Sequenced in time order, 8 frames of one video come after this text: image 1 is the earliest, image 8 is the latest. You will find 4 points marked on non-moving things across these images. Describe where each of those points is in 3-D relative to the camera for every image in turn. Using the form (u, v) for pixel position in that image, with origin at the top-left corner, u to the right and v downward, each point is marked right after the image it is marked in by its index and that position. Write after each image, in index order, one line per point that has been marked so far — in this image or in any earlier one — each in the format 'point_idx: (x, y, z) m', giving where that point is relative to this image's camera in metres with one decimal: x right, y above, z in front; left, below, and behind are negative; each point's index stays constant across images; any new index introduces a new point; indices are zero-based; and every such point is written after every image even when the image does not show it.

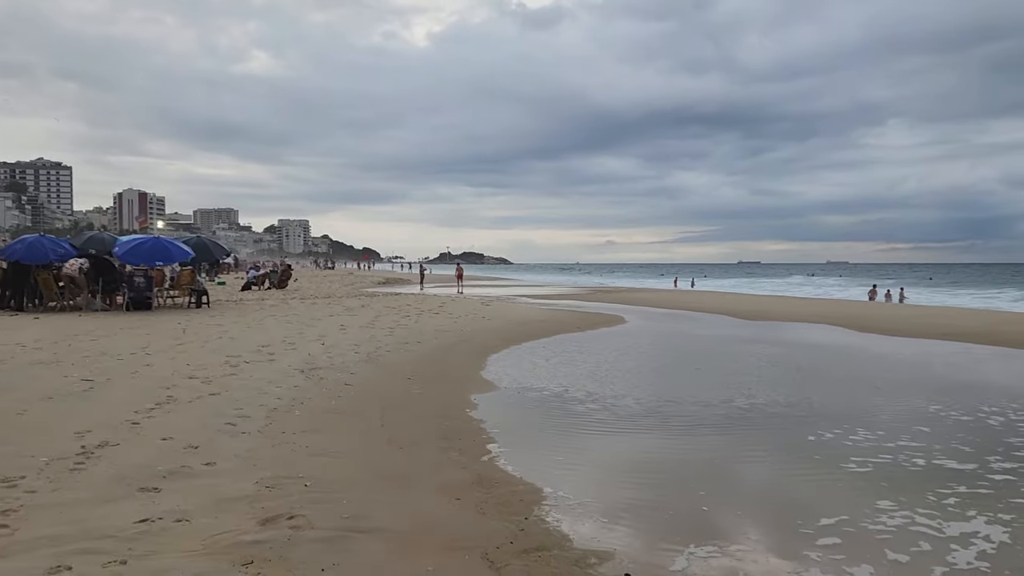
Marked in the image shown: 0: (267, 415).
0: (-1.8, -0.9, +6.1) m
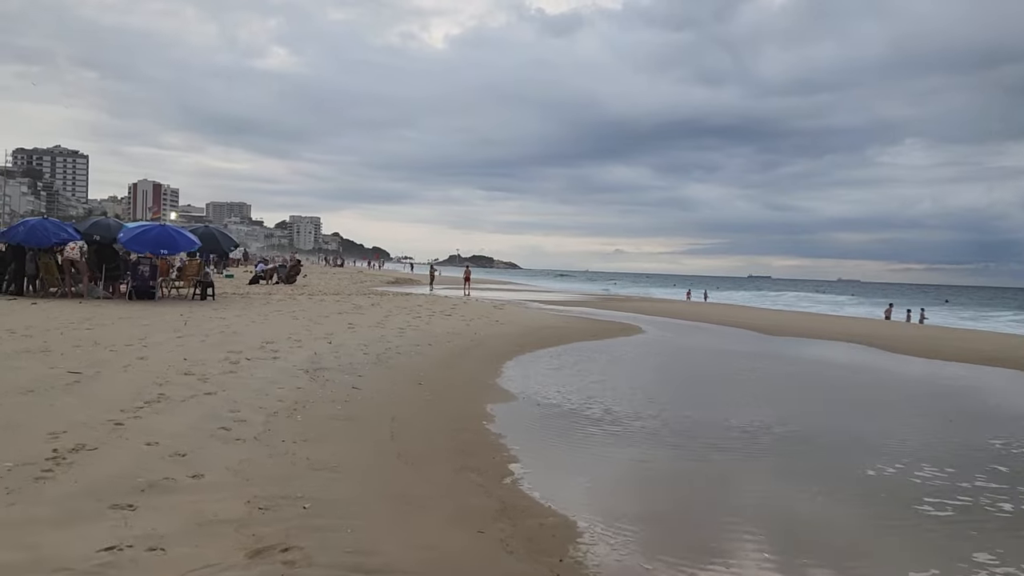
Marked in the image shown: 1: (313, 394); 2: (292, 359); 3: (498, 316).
0: (-1.6, -0.9, +5.5) m
1: (-1.6, -0.9, +6.7) m
2: (-2.2, -0.7, +8.4) m
3: (-0.3, -0.6, +17.1) m
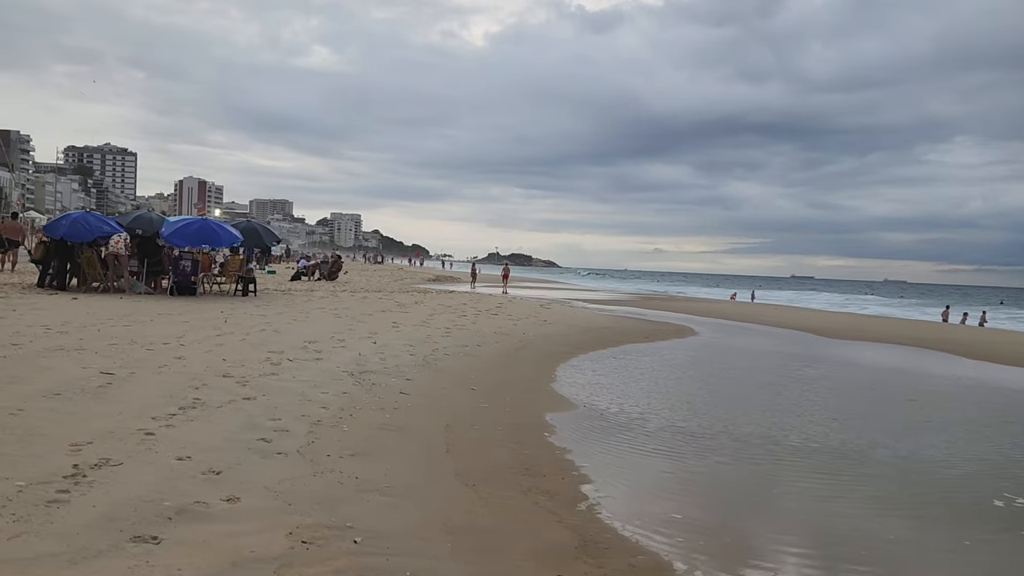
0: (-1.2, -0.9, +5.0) m
1: (-1.1, -0.8, +6.2) m
2: (-1.7, -0.7, +7.9) m
3: (+0.6, -0.5, +16.5) m
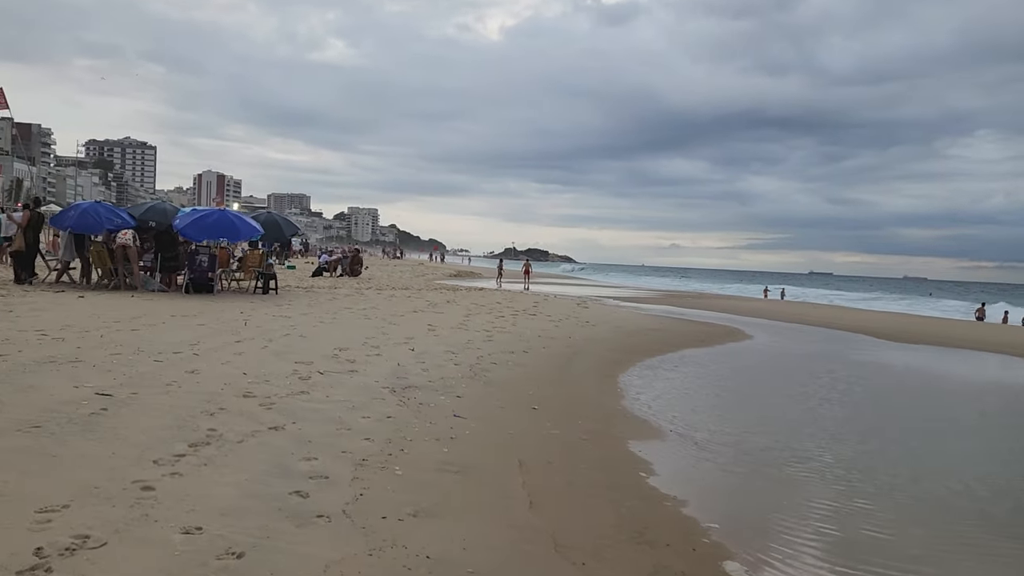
0: (-0.8, -0.9, +4.0) m
1: (-0.6, -0.9, +5.2) m
2: (-1.1, -0.7, +6.8) m
3: (+1.3, -0.5, +15.4) m
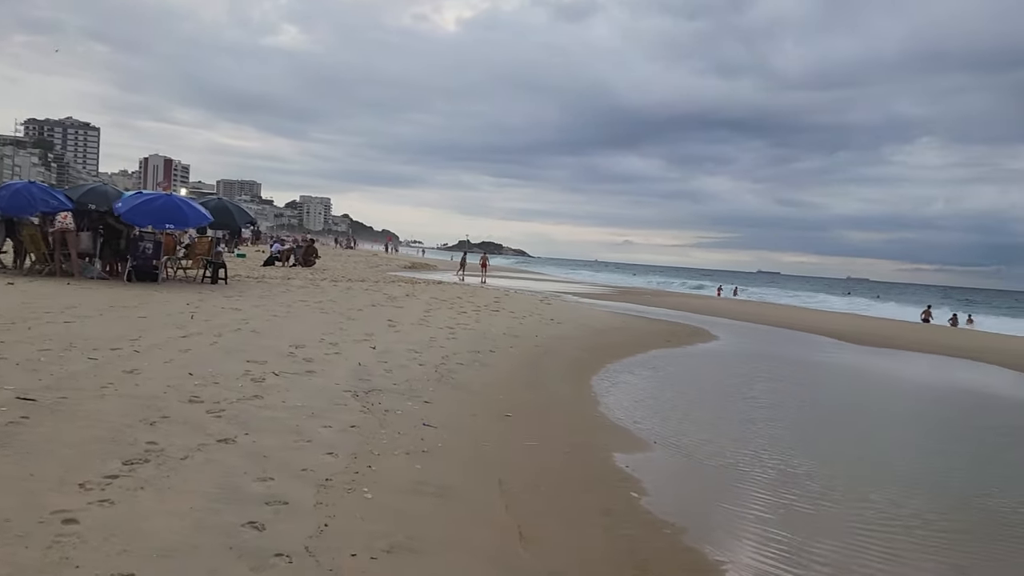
0: (-0.8, -0.9, +3.4) m
1: (-0.8, -0.8, +4.7) m
2: (-1.4, -0.7, +6.3) m
3: (+0.6, -0.4, +15.0) m
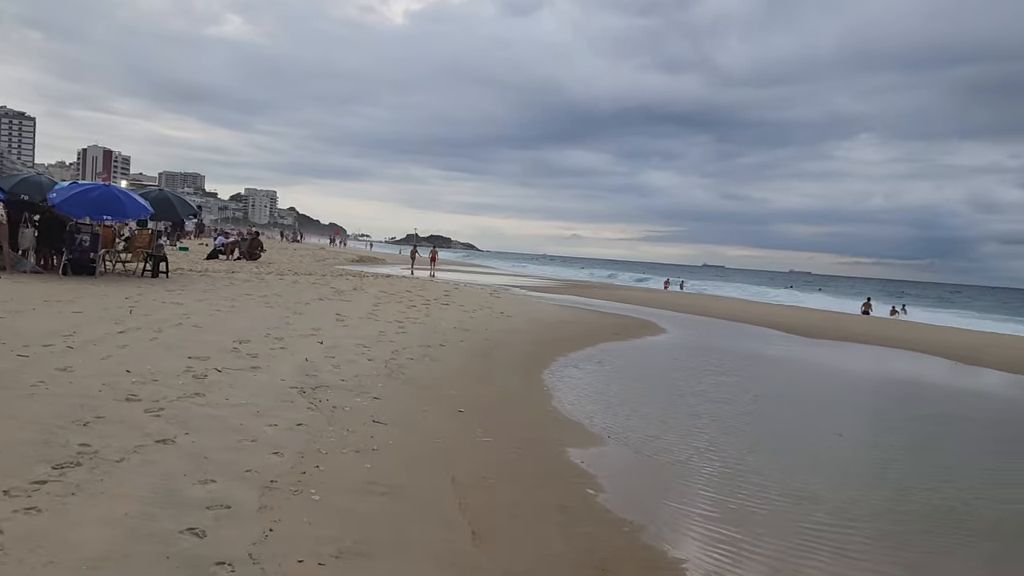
0: (-1.0, -0.8, +3.3) m
1: (-1.0, -0.8, +4.5) m
2: (-1.7, -0.6, +6.1) m
3: (-0.2, -0.3, +14.9) m
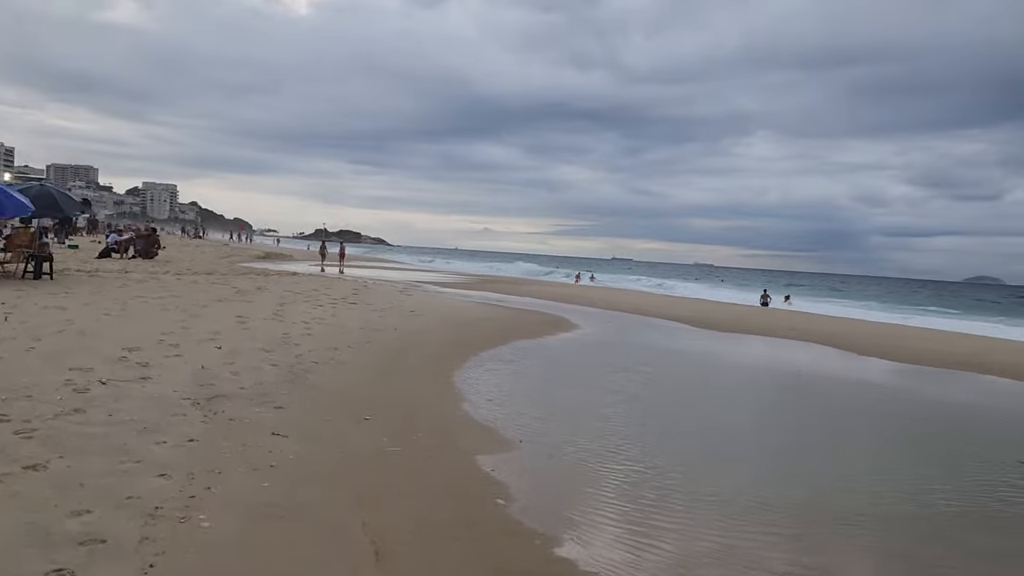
0: (-1.3, -0.9, +3.0) m
1: (-1.5, -0.8, +4.2) m
2: (-2.4, -0.6, +5.7) m
3: (-1.8, -0.3, +14.6) m
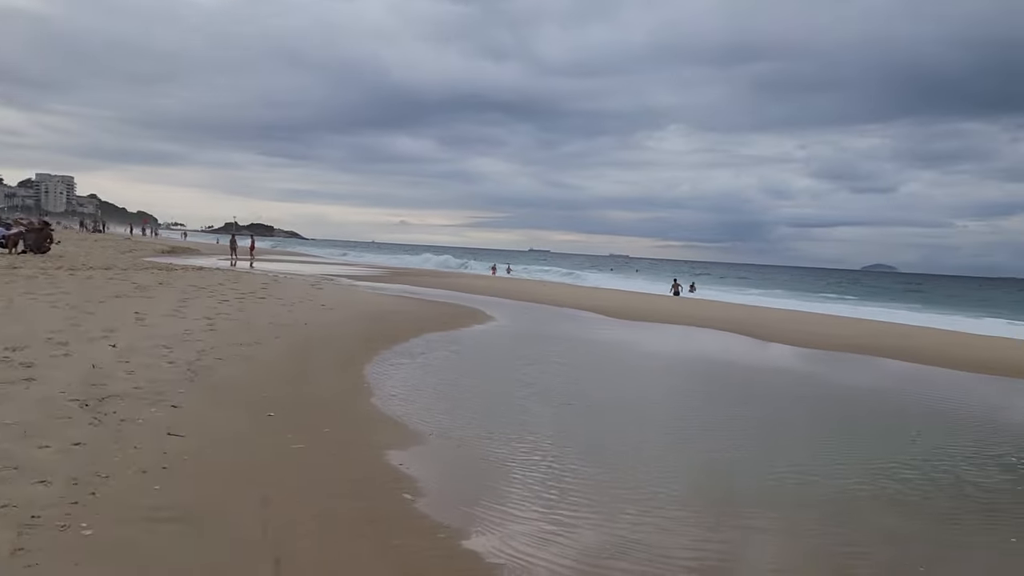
0: (-1.7, -0.9, +2.8) m
1: (-2.0, -0.8, +4.0) m
2: (-3.0, -0.6, +5.4) m
3: (-3.3, -0.2, +14.3) m
